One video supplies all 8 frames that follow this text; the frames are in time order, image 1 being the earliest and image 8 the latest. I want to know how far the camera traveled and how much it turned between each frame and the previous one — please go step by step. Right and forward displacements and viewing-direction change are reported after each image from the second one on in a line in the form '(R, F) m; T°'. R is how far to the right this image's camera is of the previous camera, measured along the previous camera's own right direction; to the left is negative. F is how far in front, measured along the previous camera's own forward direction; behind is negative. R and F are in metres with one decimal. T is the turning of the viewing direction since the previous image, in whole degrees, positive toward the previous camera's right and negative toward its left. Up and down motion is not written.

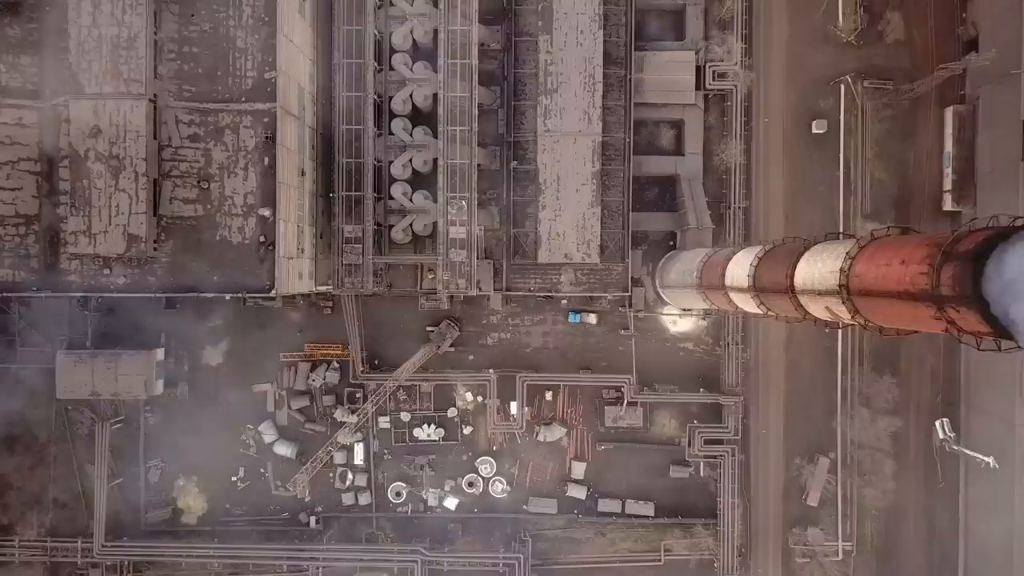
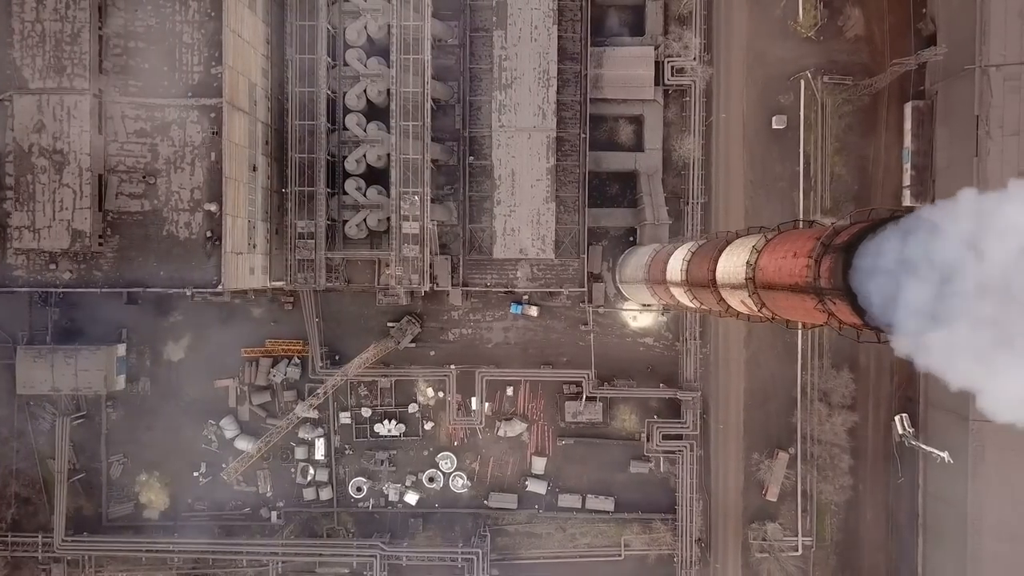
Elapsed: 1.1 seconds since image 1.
(+1.9, 0.0) m; 0°
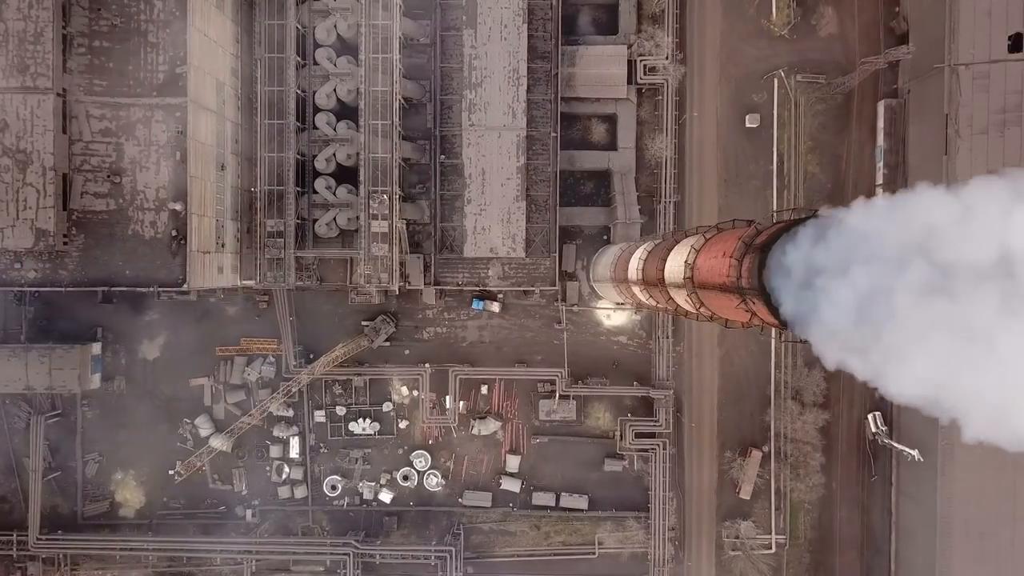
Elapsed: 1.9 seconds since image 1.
(+1.2, -0.1) m; 0°
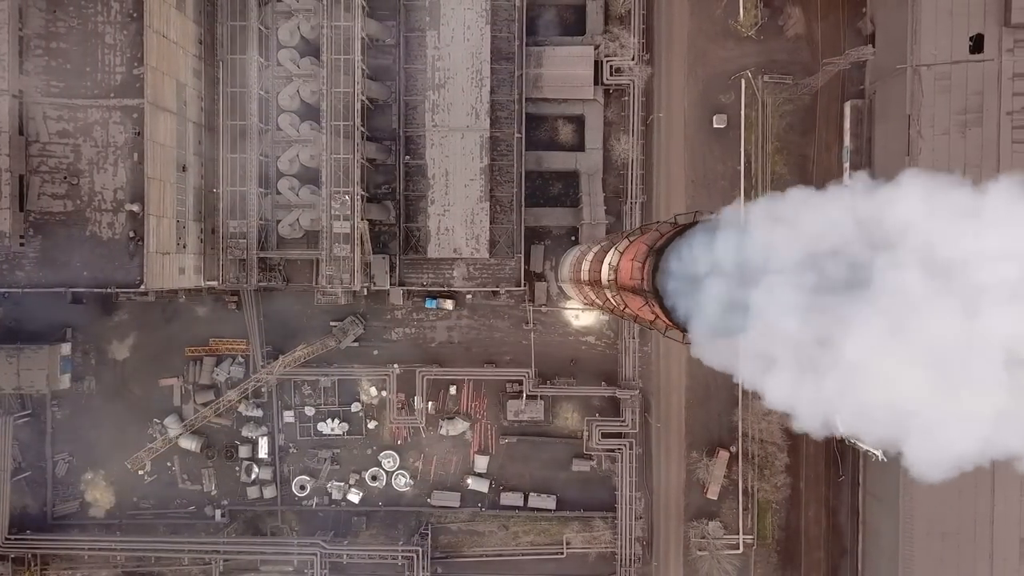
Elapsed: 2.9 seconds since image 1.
(+1.5, -0.1) m; 0°
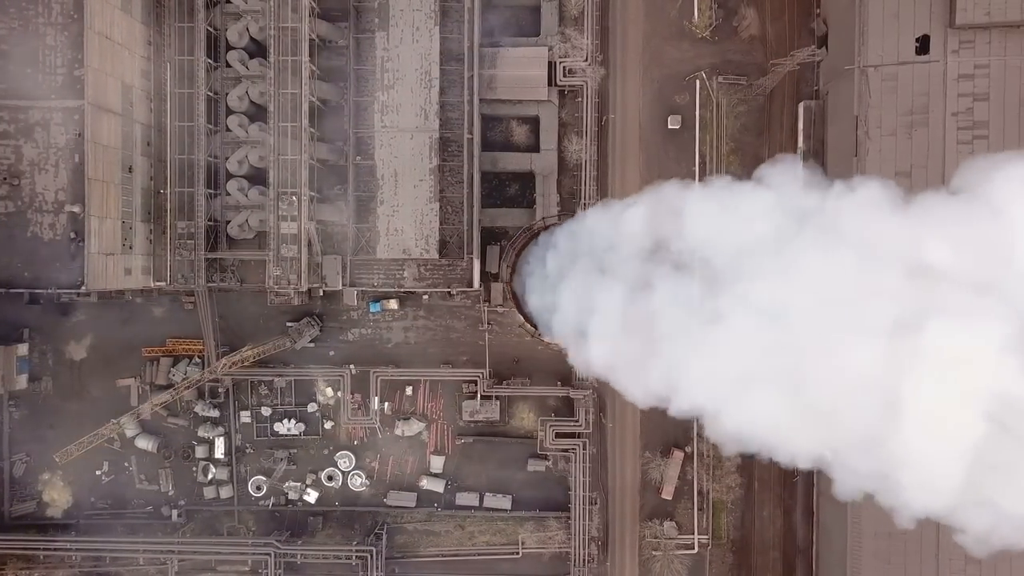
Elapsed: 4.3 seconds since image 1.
(+2.1, -0.1) m; 0°
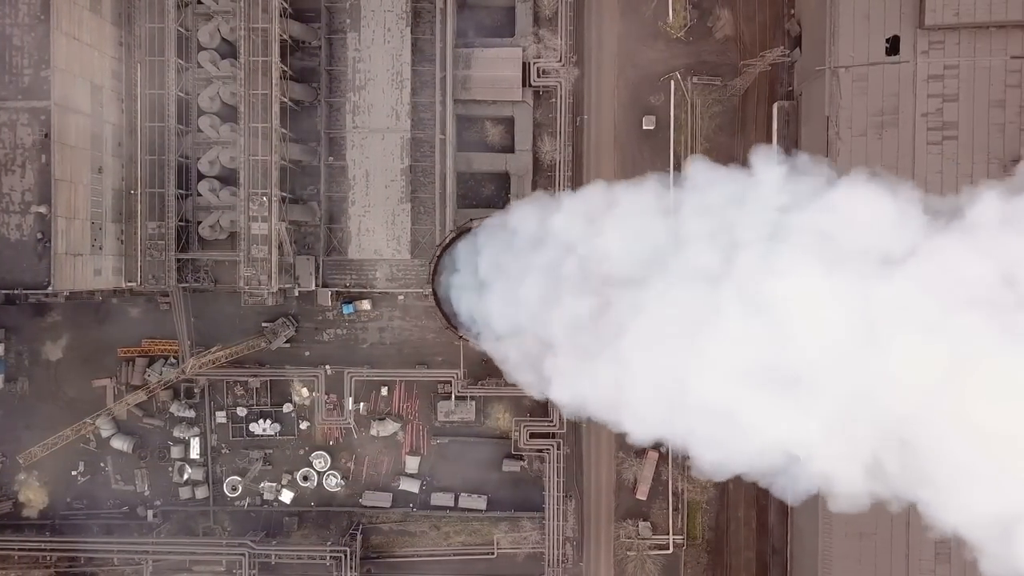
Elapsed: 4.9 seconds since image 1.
(+1.2, 0.0) m; 0°
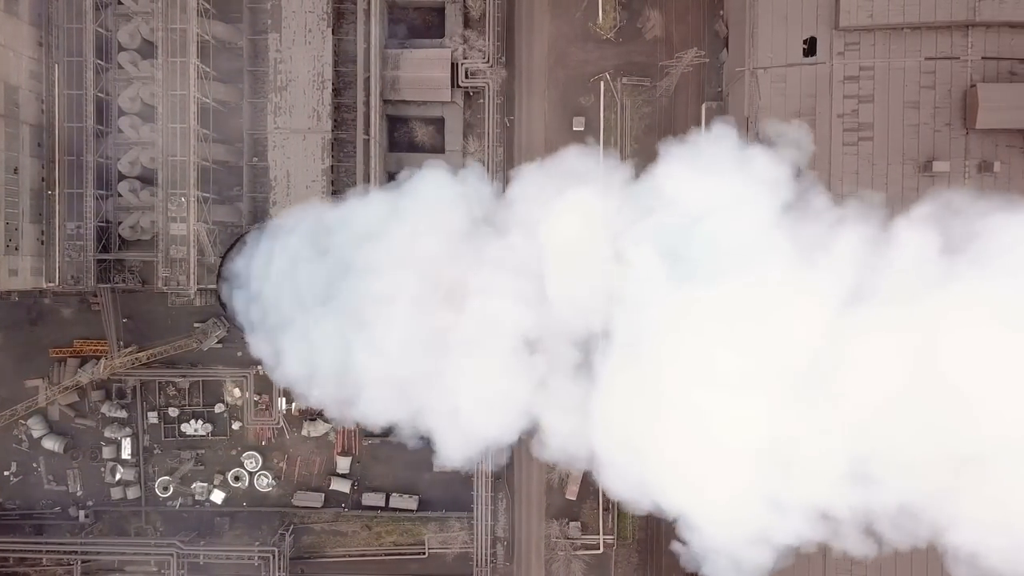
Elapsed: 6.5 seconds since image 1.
(+3.2, -0.1) m; 0°
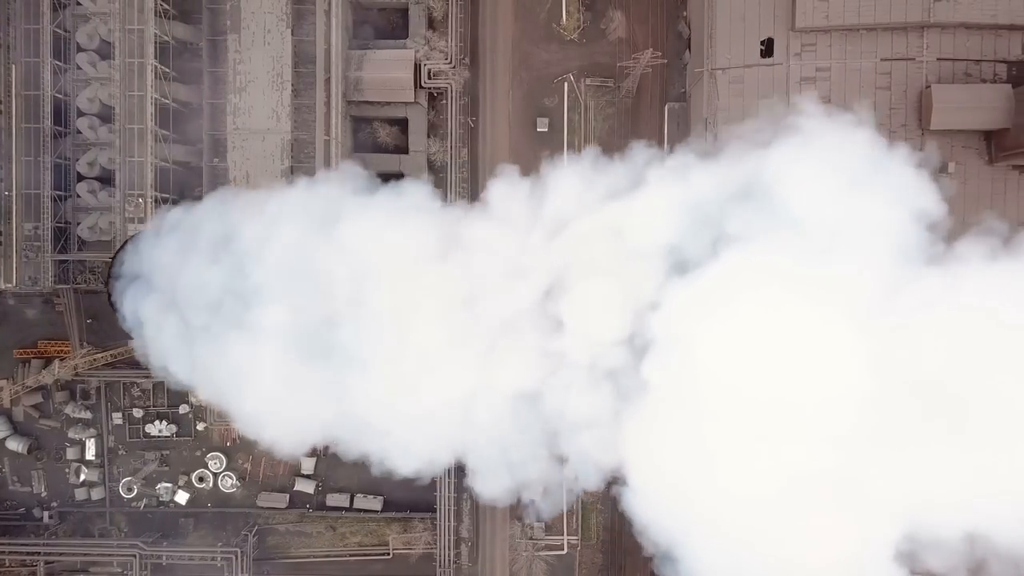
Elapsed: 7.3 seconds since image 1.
(+1.6, 0.0) m; 0°
